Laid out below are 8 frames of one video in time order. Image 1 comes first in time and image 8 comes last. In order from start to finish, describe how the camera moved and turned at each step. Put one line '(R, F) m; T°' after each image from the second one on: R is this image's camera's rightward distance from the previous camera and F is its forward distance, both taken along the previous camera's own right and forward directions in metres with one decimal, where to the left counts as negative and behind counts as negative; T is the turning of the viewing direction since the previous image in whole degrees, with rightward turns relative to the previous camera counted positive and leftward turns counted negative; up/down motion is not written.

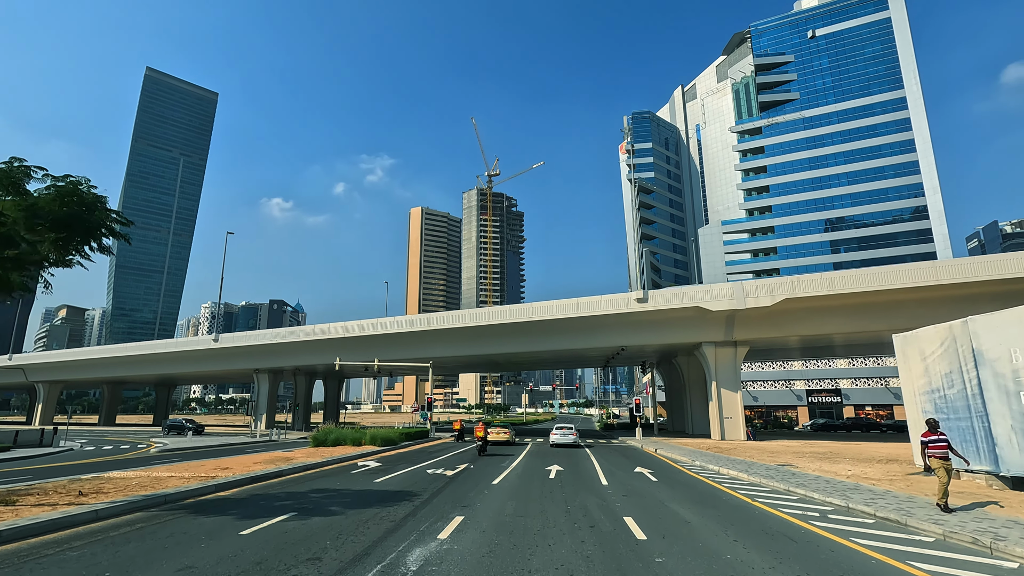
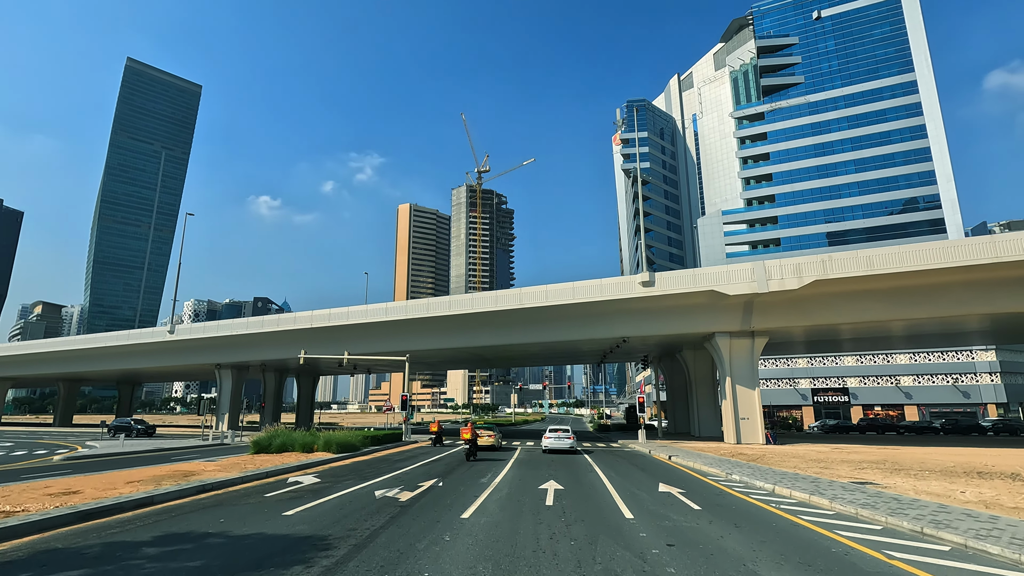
(+0.2, +4.6) m; +1°
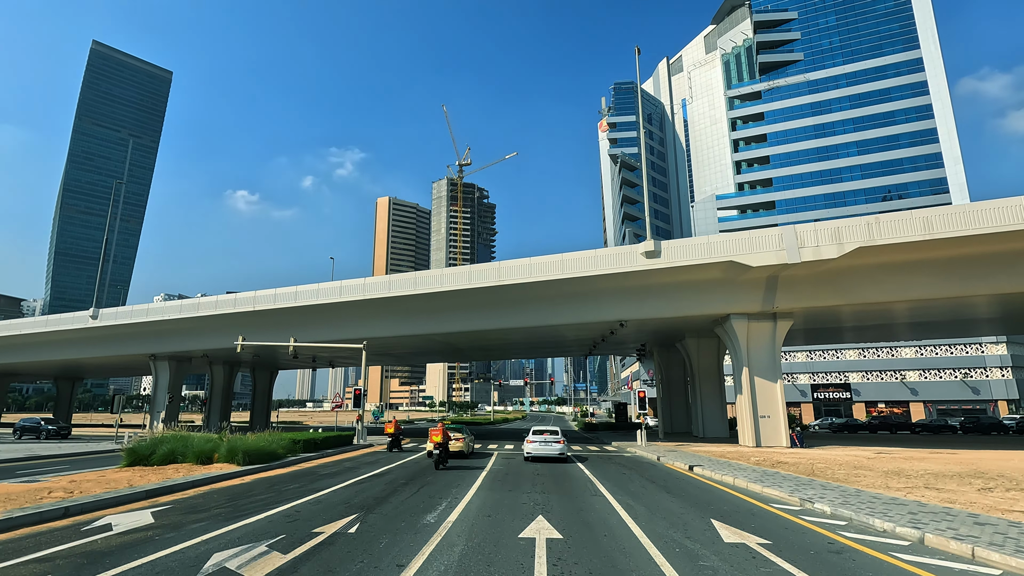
(+0.3, +5.5) m; +2°
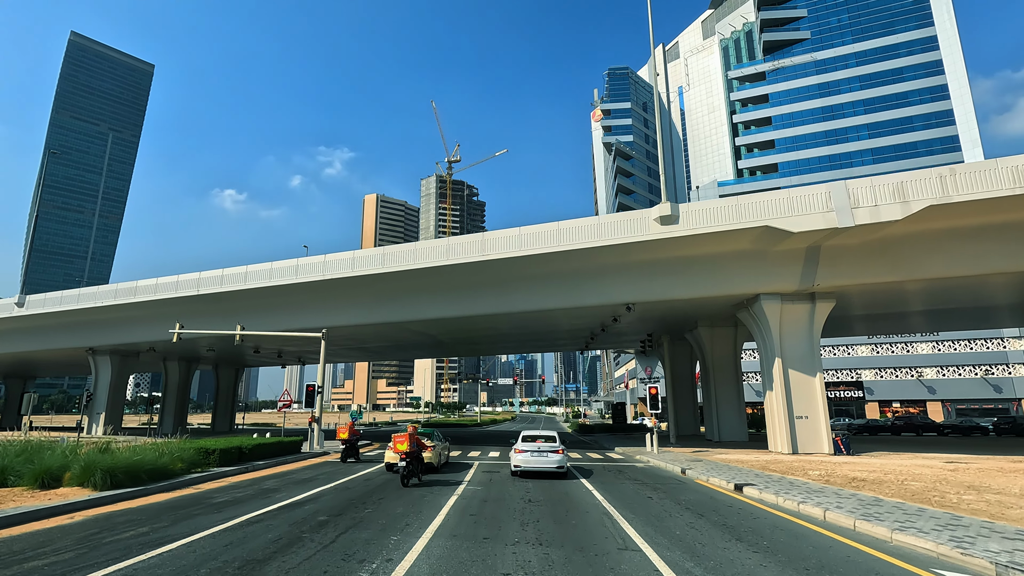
(+0.2, +4.7) m; +1°
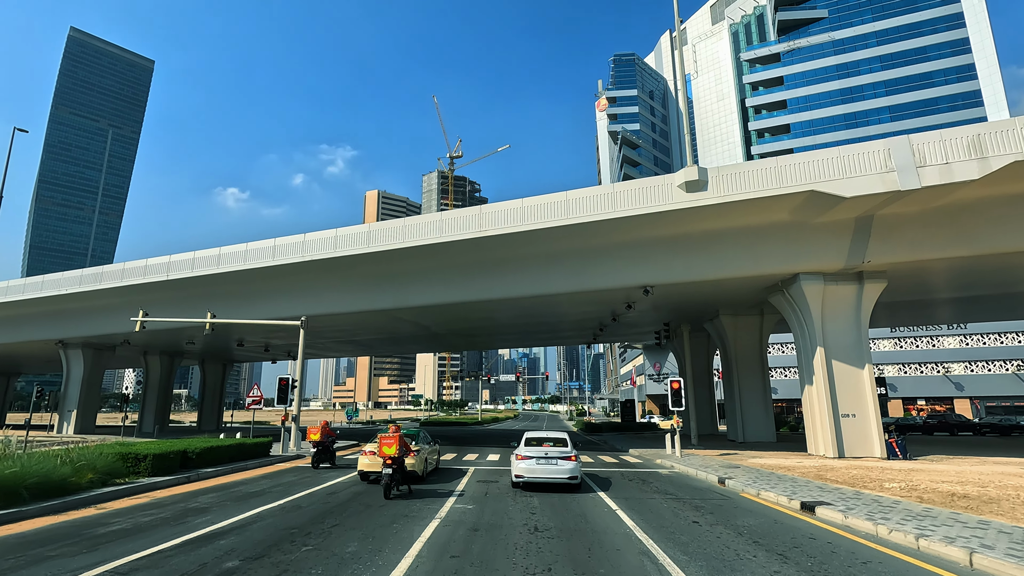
(0.0, +2.9) m; 0°
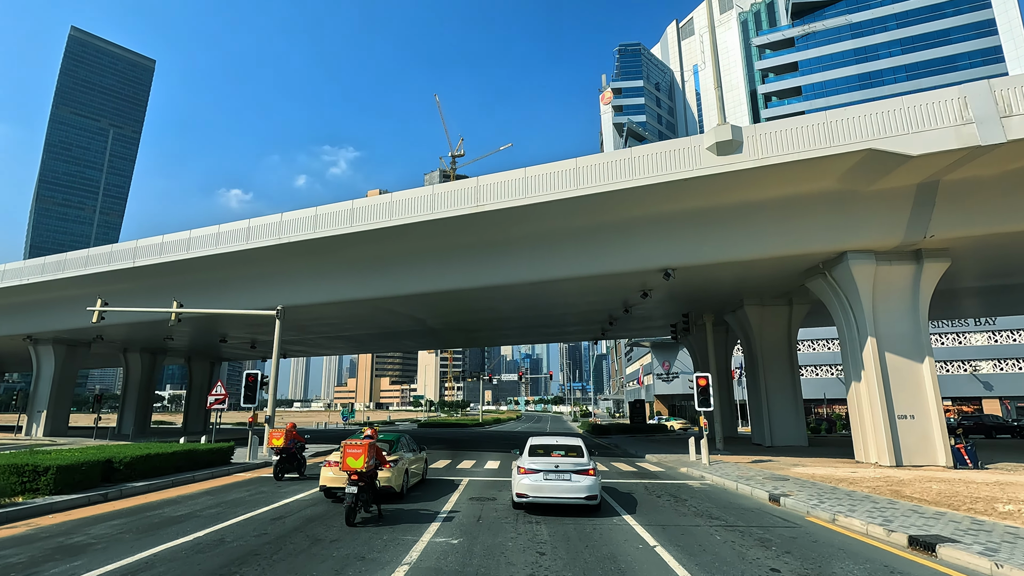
(0.0, +2.6) m; 0°
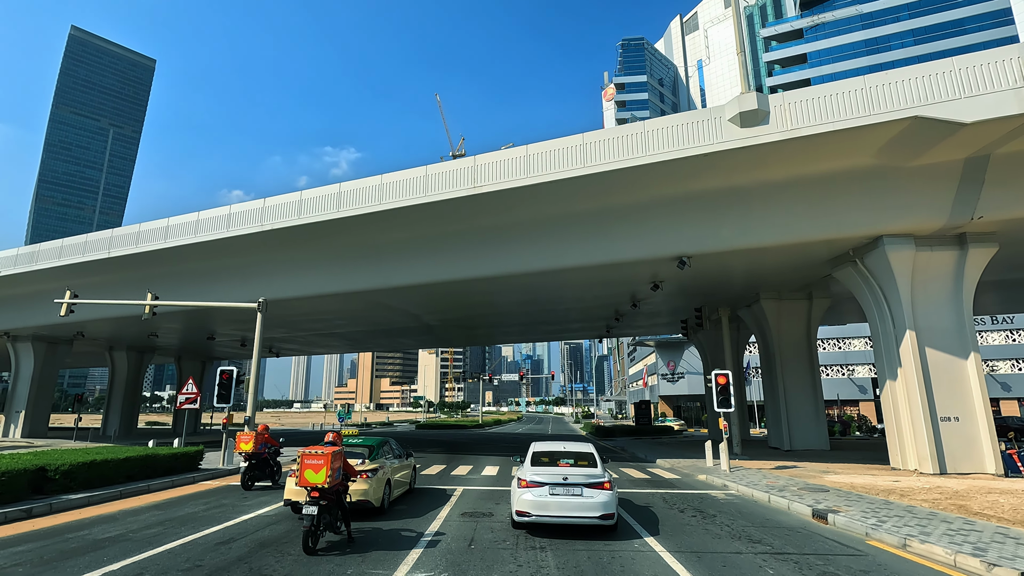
(0.0, +1.6) m; 0°
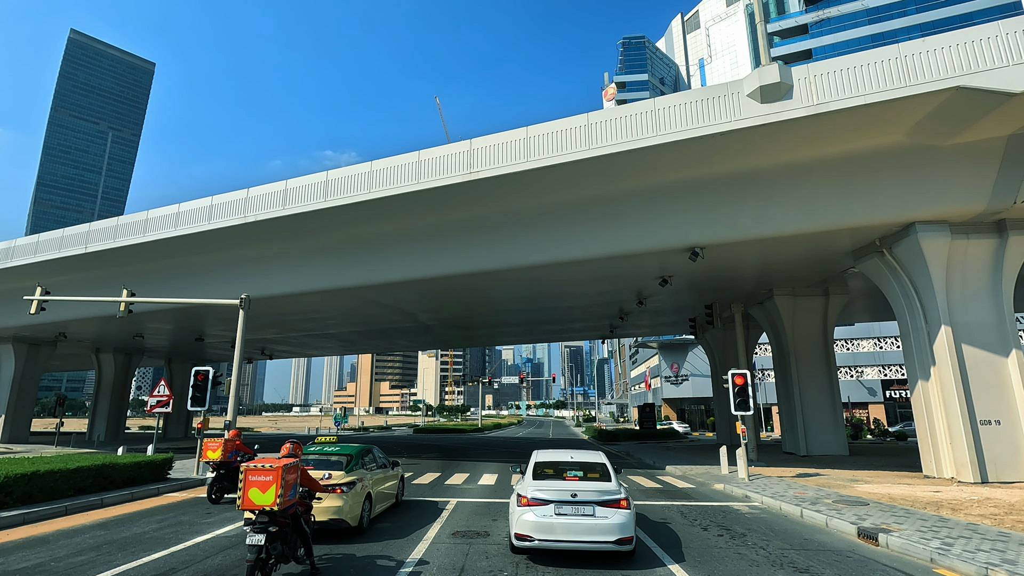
(0.0, +1.2) m; 0°
